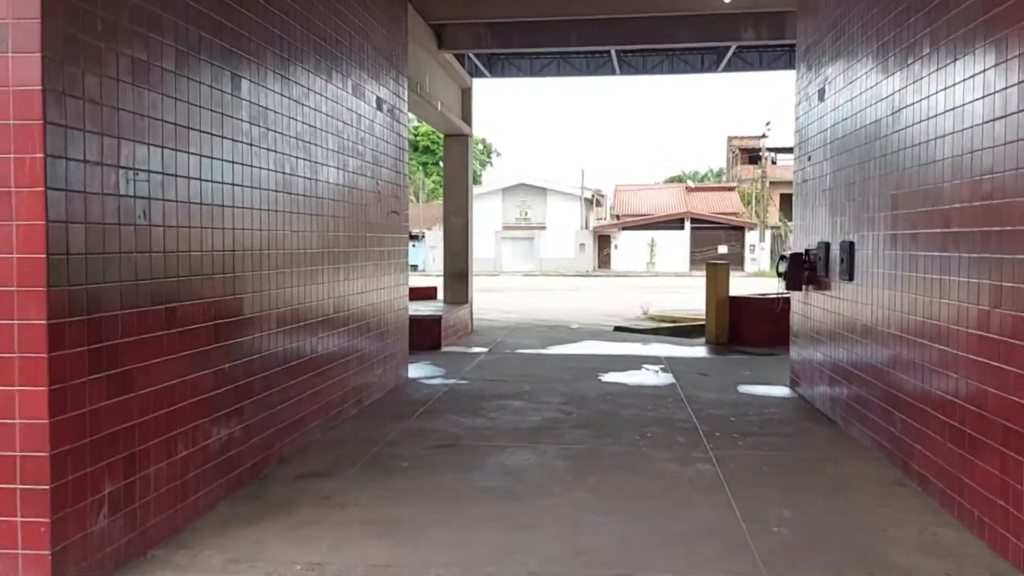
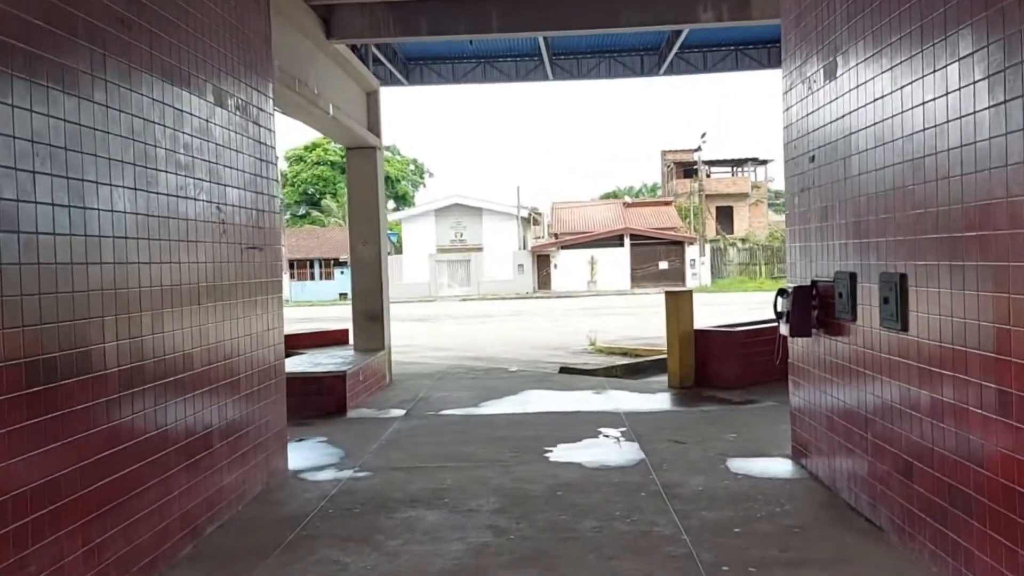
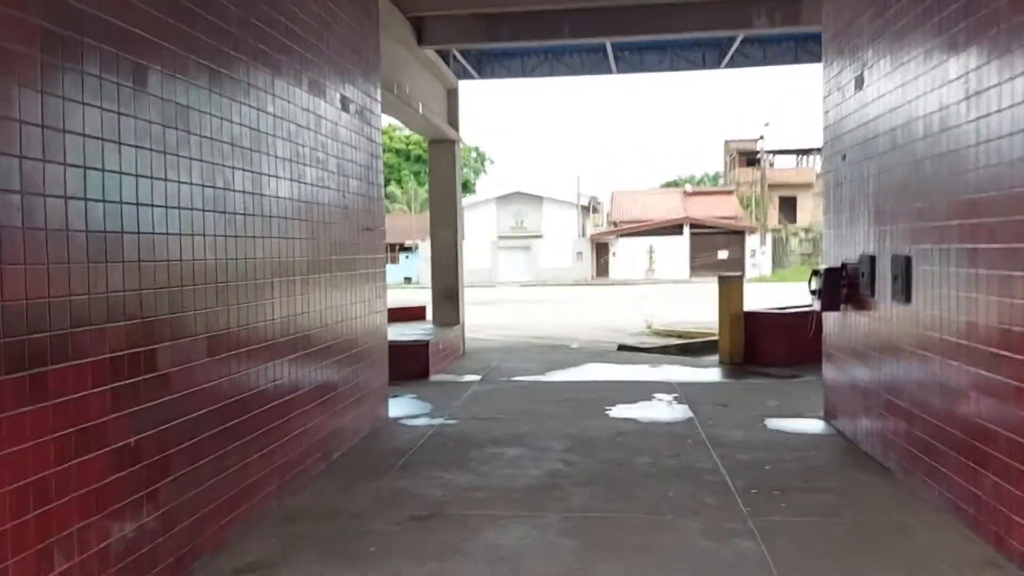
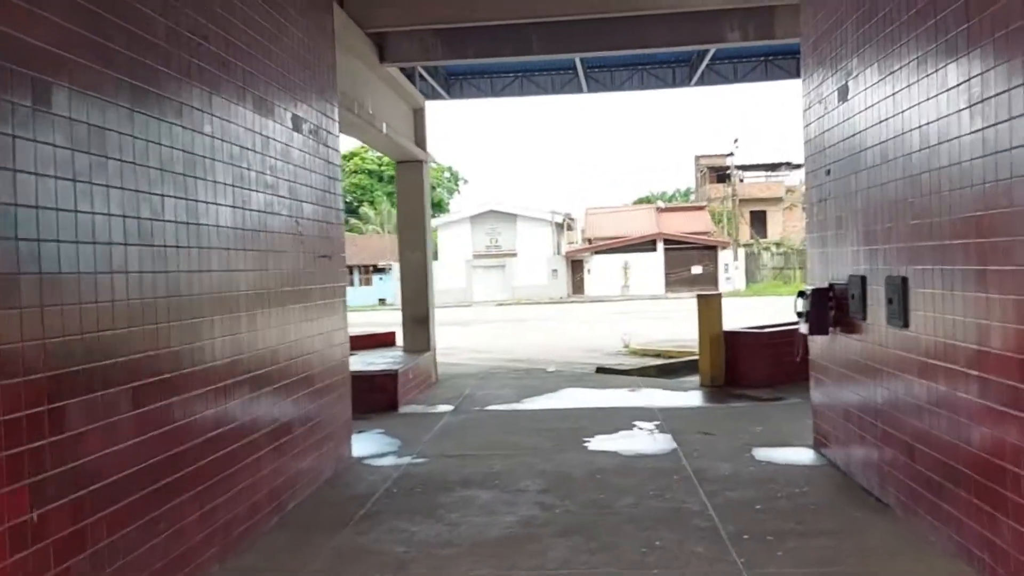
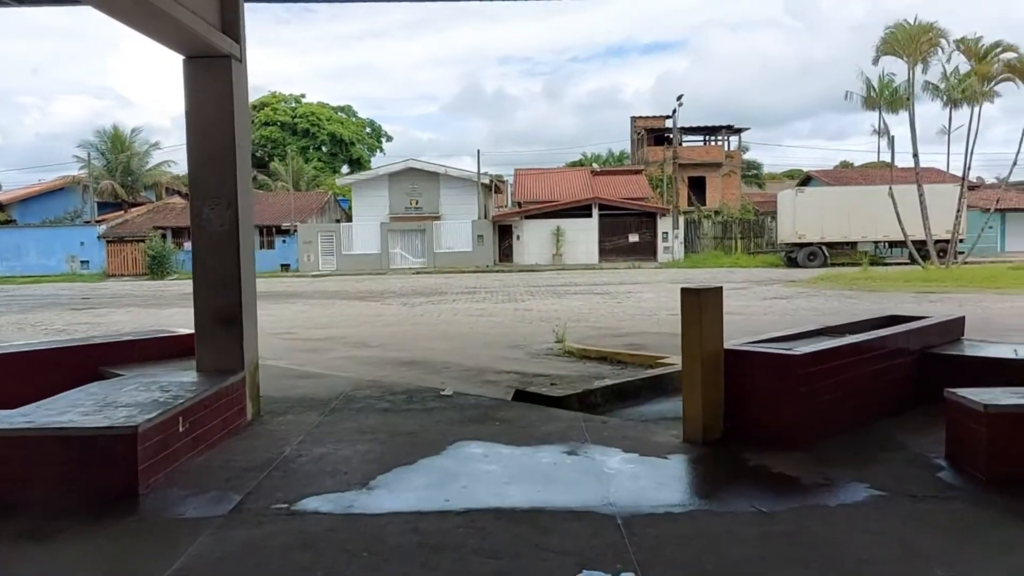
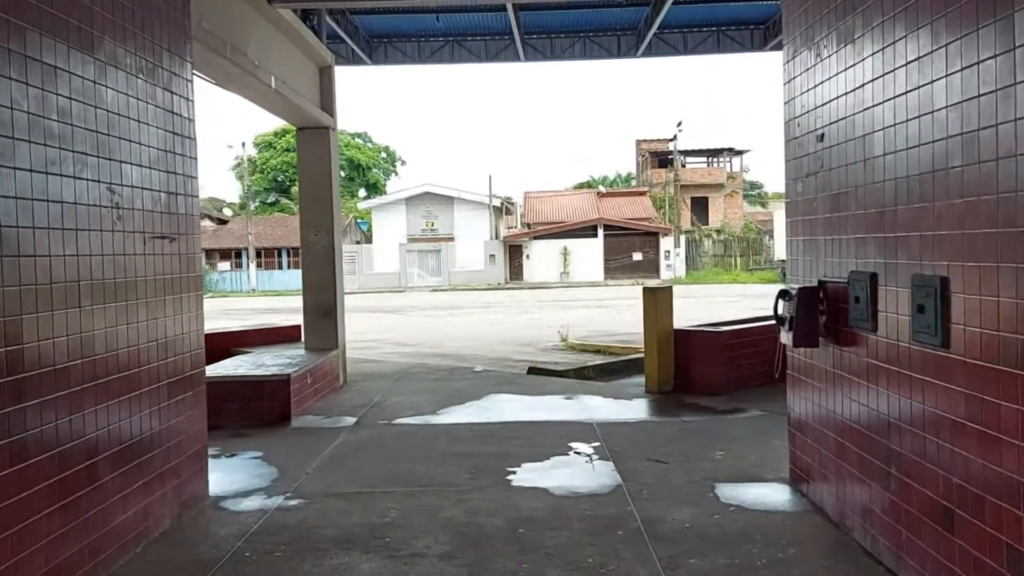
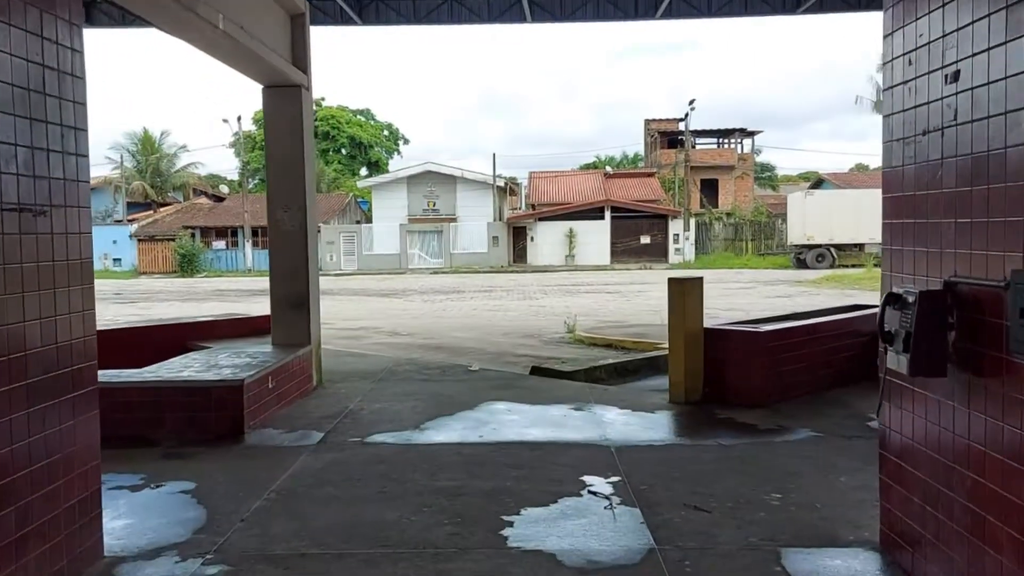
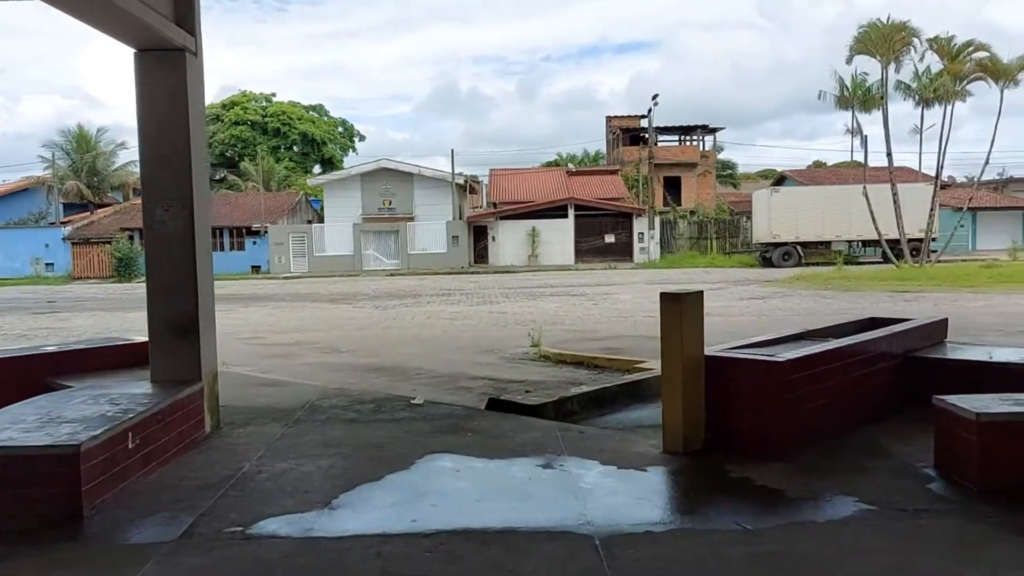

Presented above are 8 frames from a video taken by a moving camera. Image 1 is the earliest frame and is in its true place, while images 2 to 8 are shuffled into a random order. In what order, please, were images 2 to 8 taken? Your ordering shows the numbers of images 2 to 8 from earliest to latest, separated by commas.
3, 4, 2, 6, 7, 5, 8
